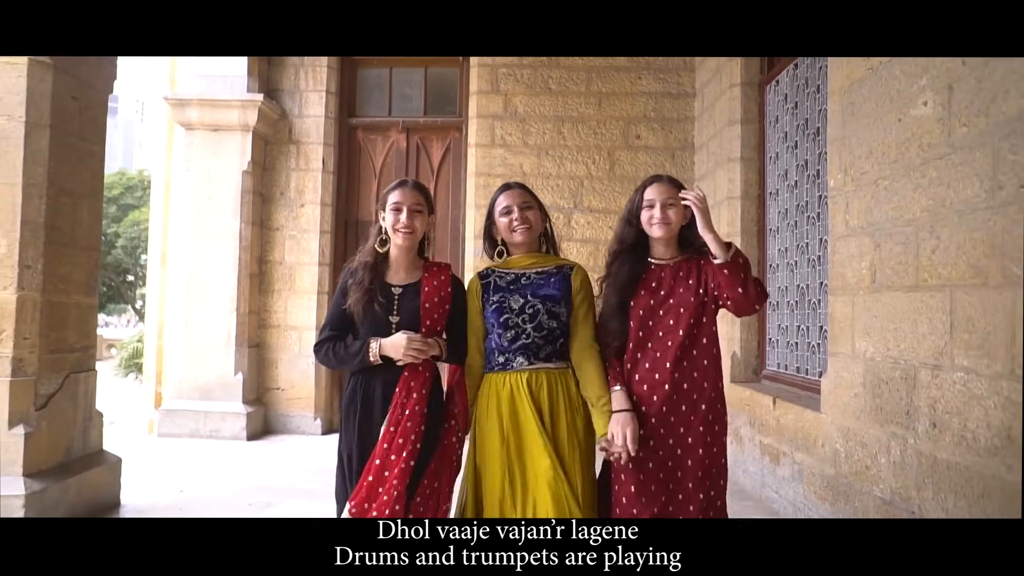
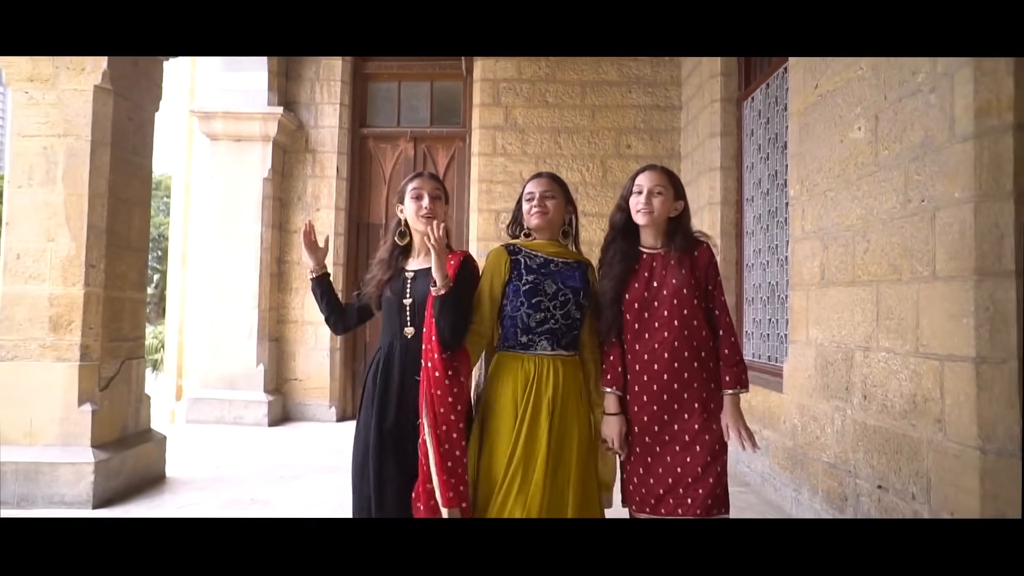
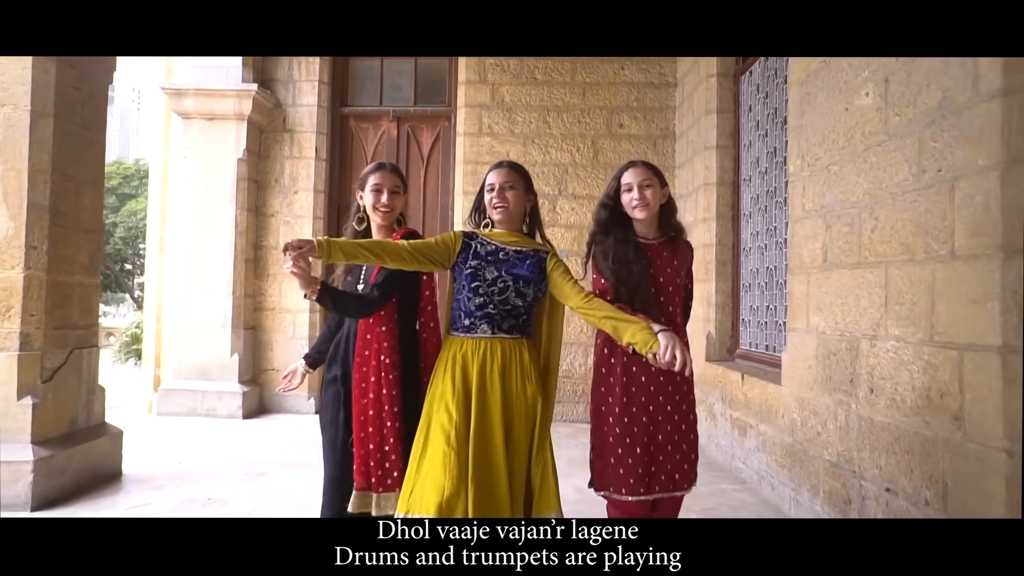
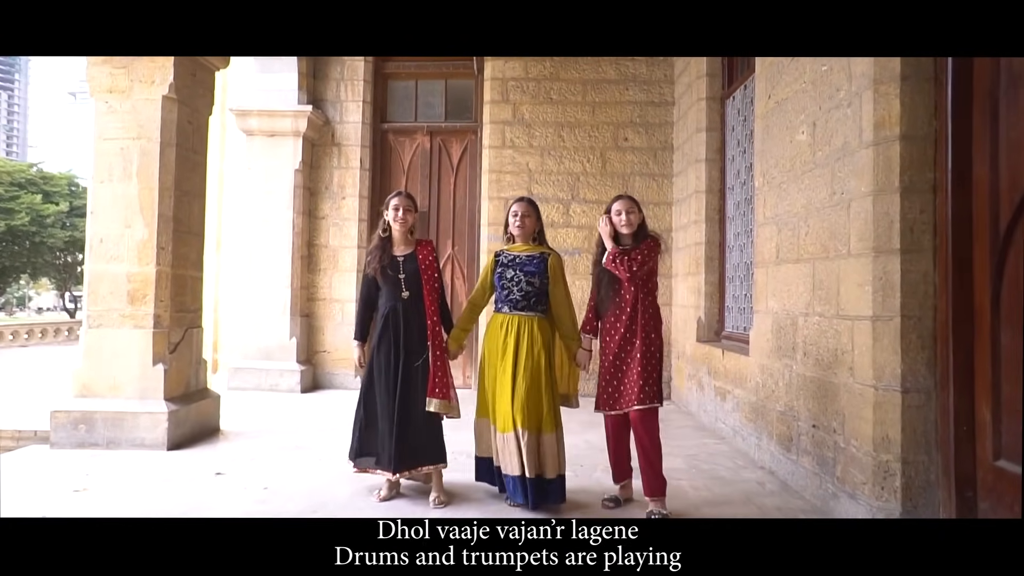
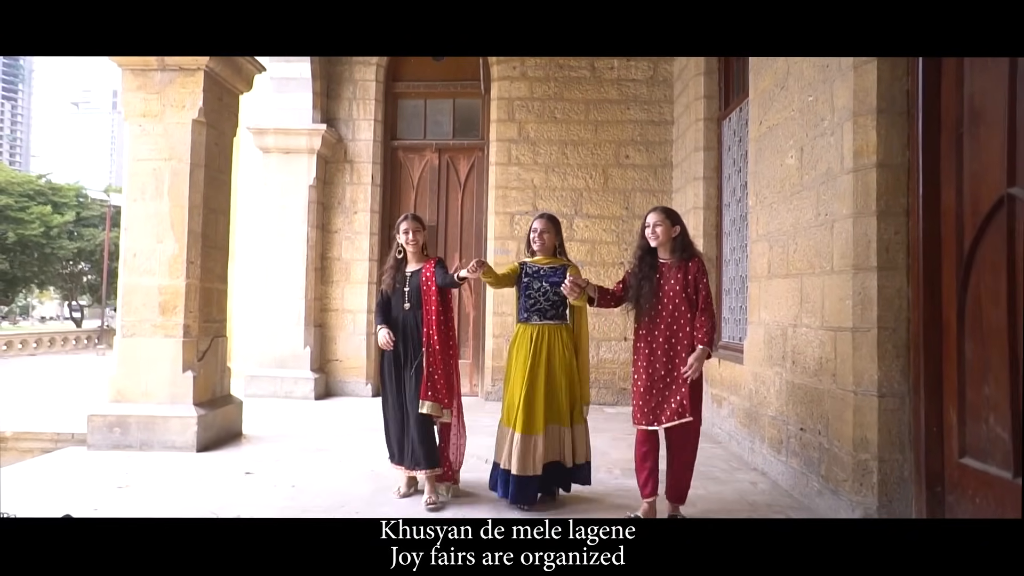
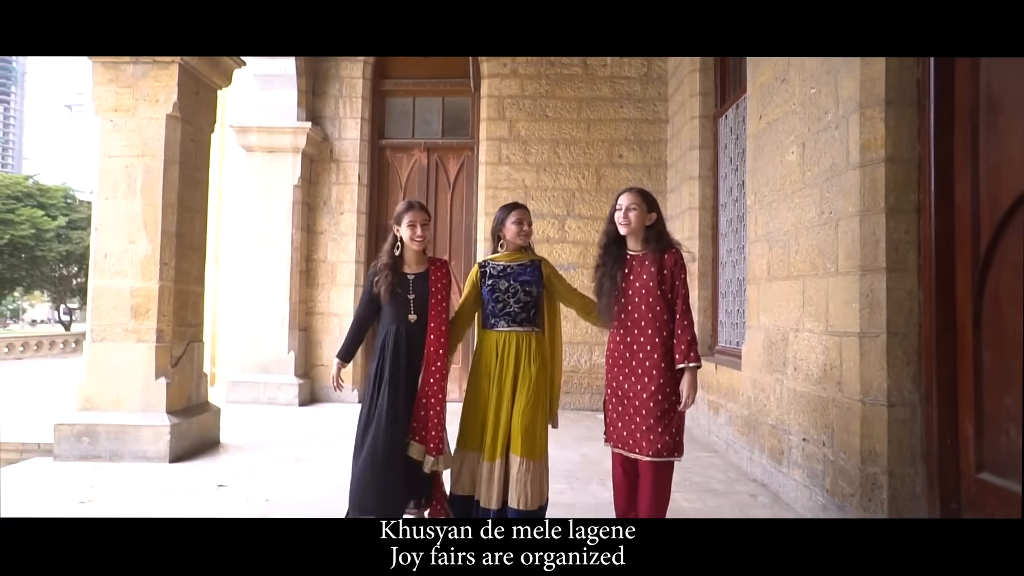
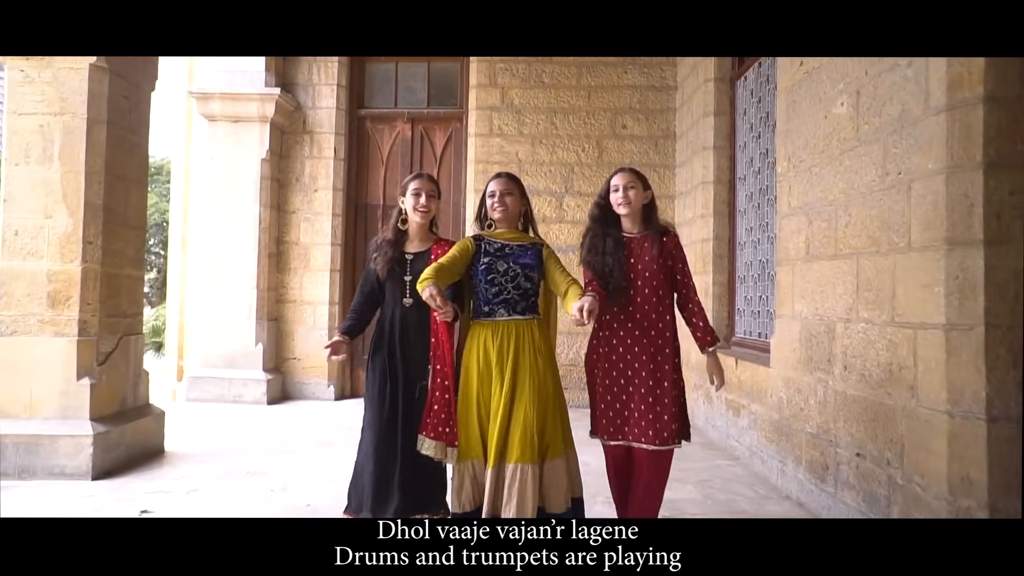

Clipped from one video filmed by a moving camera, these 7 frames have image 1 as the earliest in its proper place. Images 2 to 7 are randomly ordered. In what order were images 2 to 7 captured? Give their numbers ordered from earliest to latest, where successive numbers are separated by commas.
2, 6, 5, 4, 7, 3
